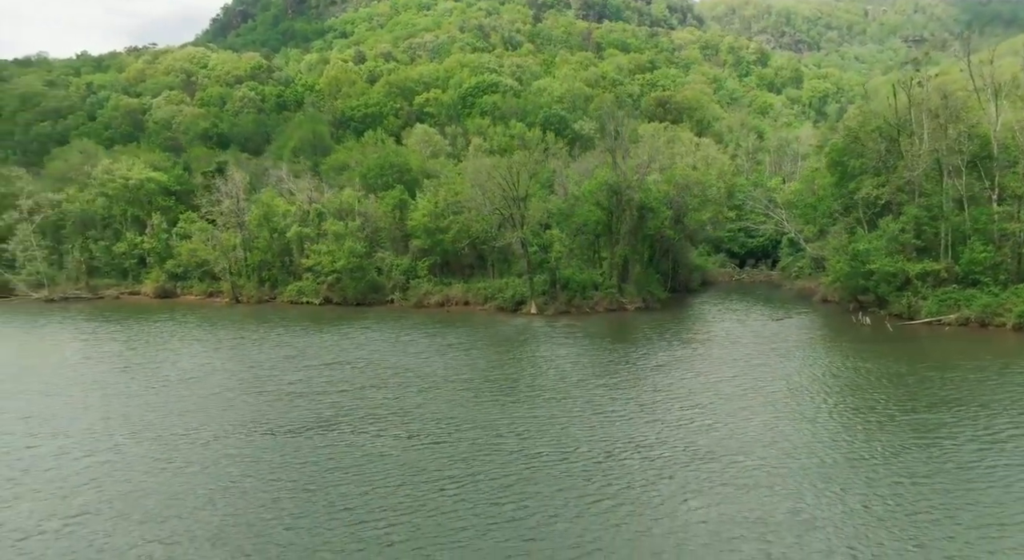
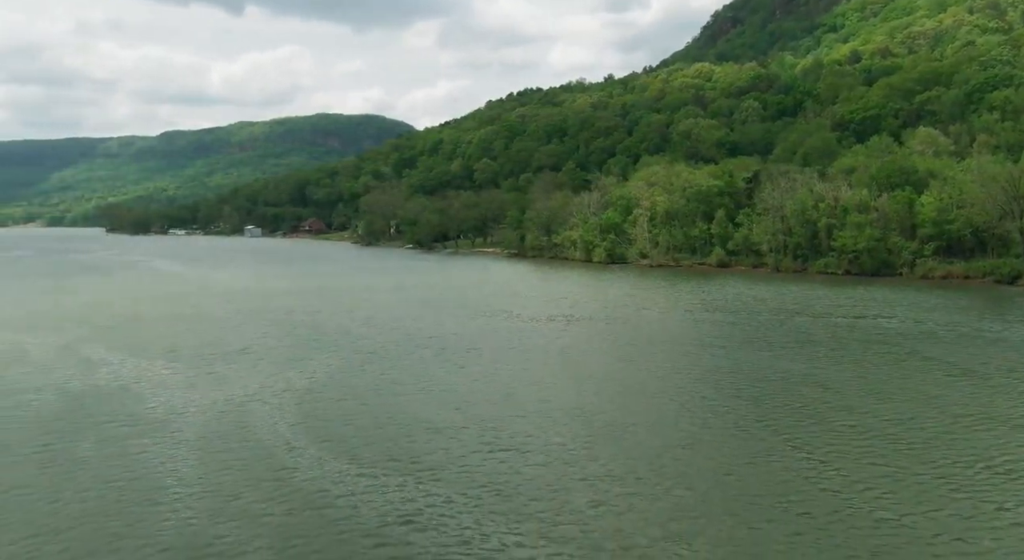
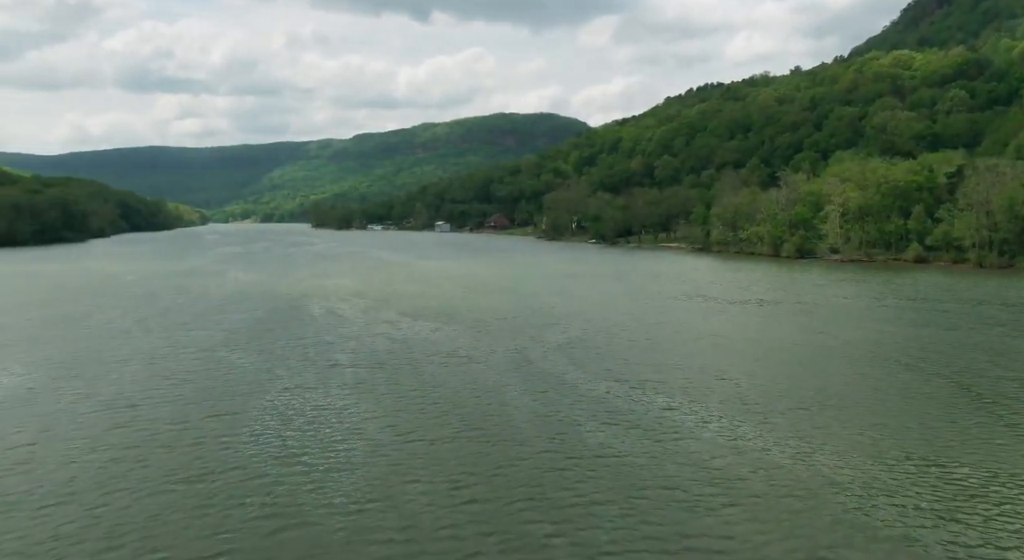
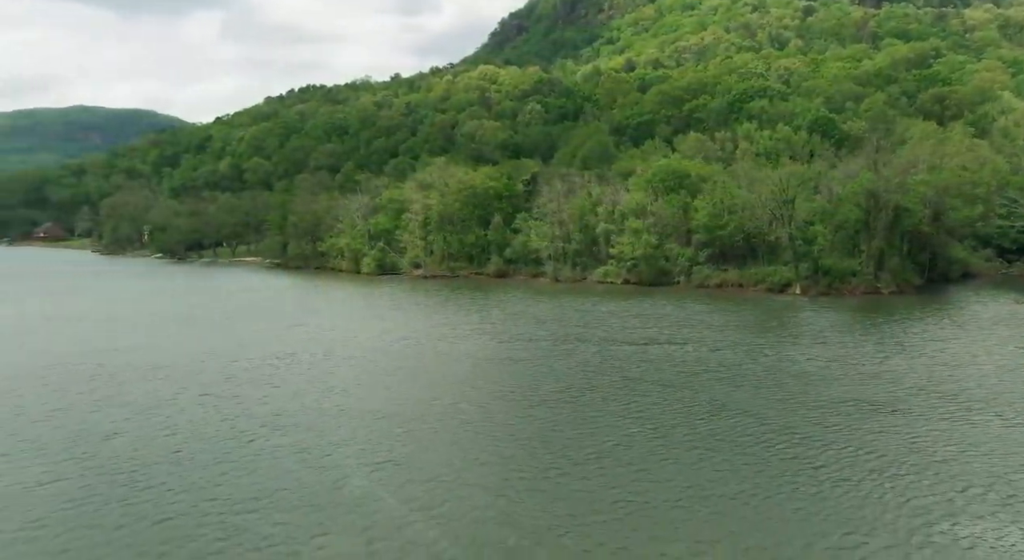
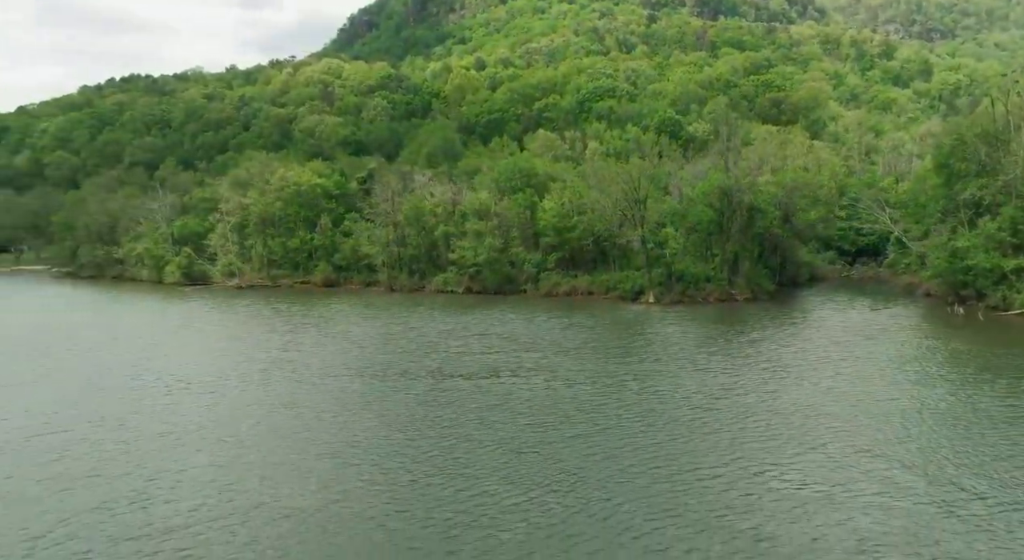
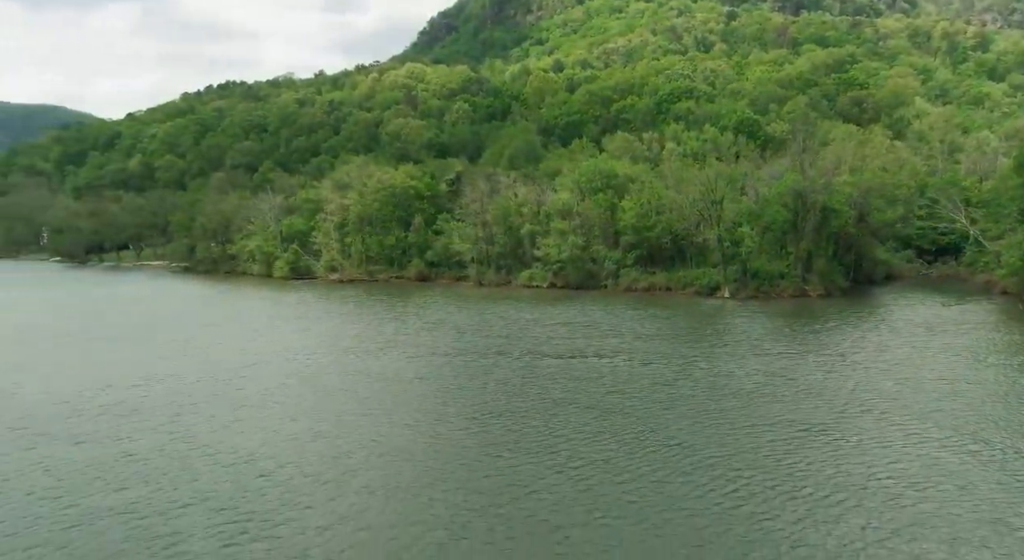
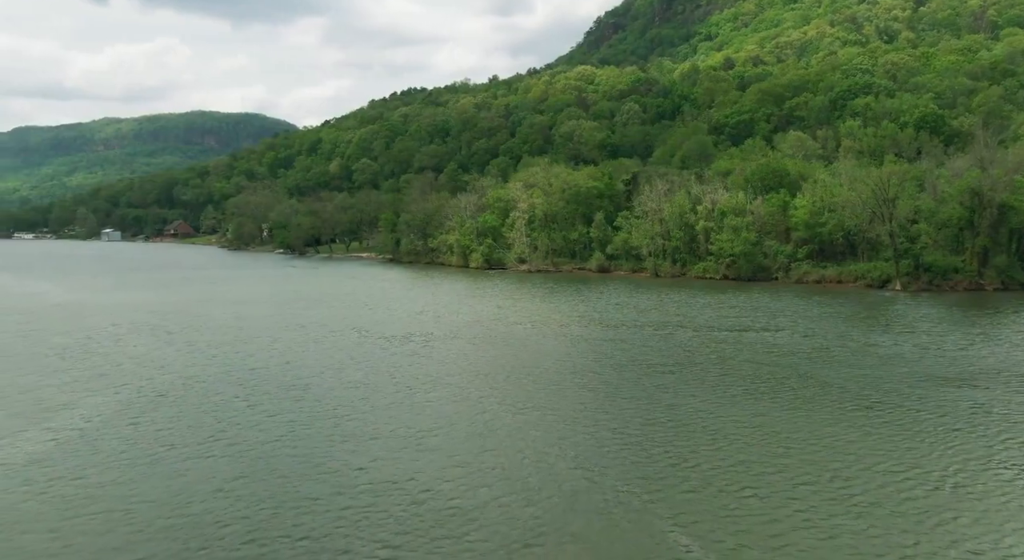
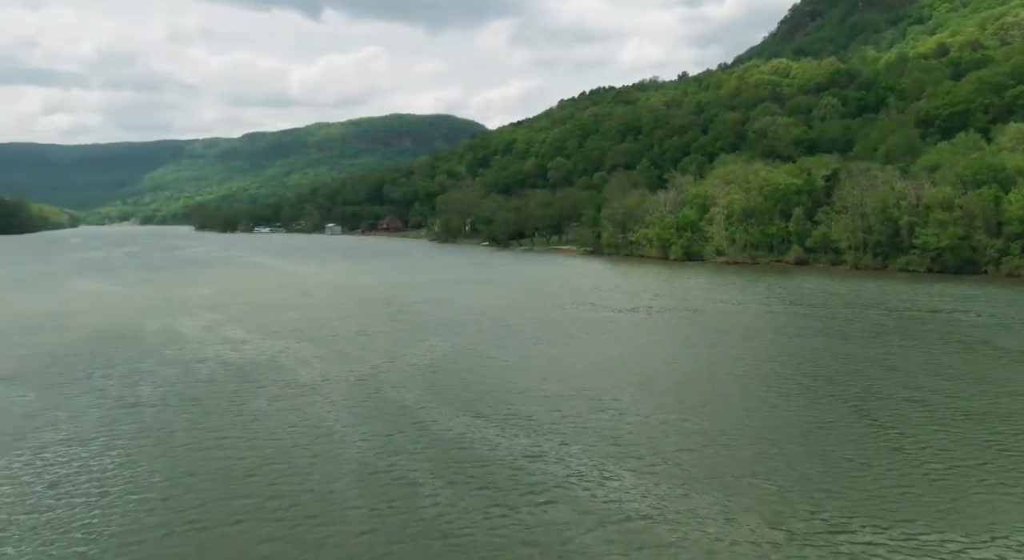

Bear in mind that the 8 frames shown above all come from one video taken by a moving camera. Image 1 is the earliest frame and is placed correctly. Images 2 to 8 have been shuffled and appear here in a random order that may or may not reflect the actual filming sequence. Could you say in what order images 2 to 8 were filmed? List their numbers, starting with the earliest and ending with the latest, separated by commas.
5, 6, 4, 7, 2, 8, 3
